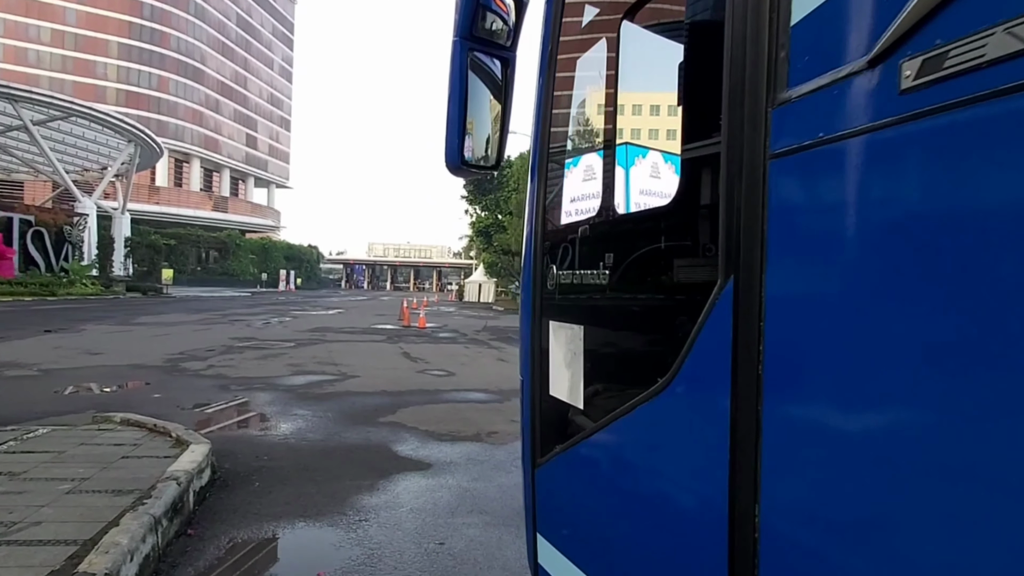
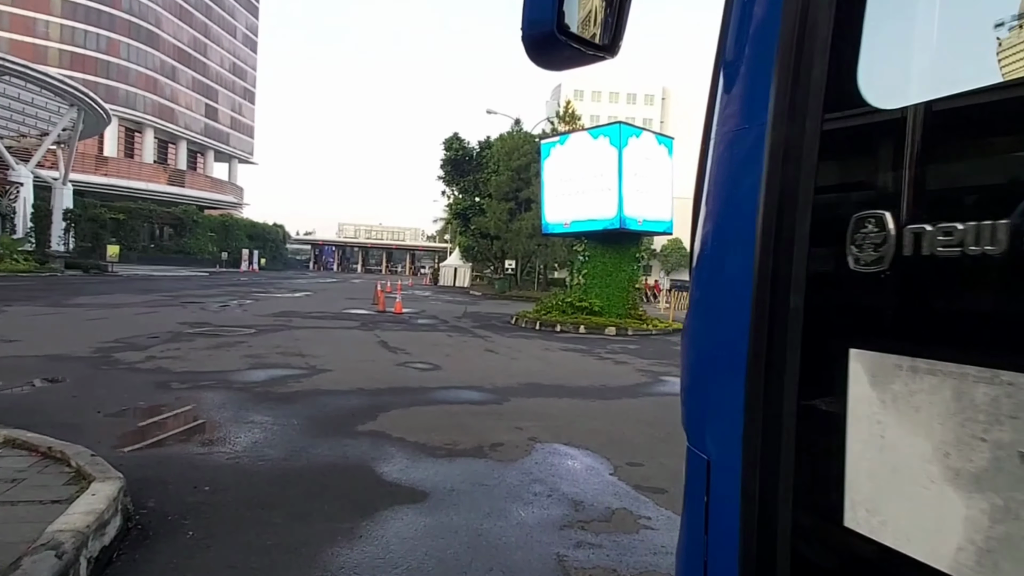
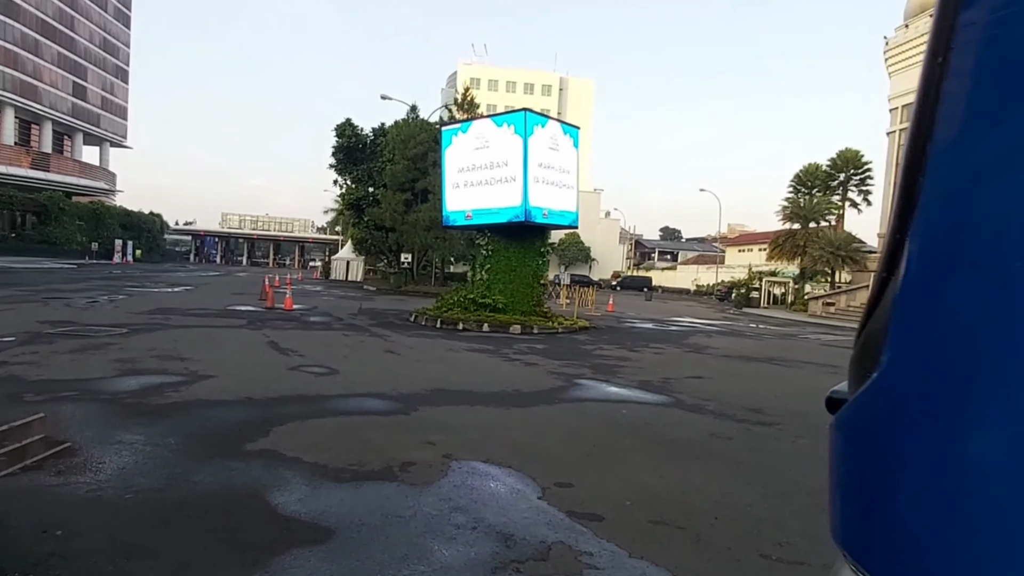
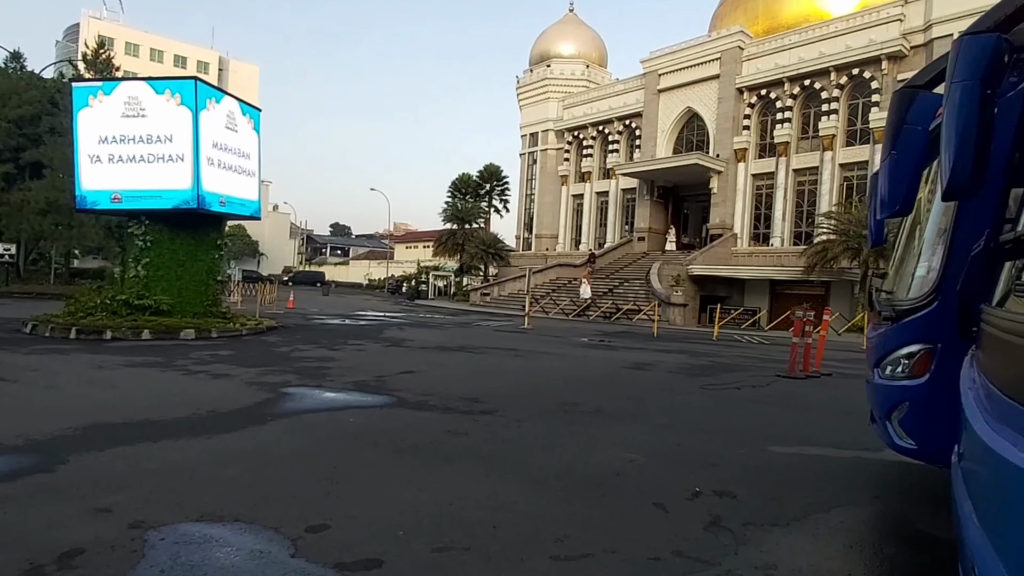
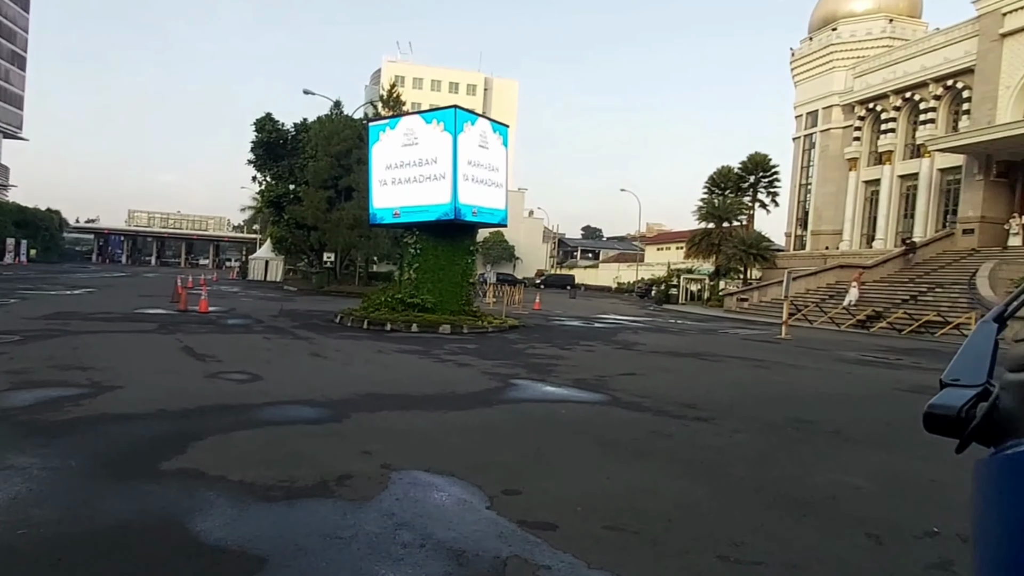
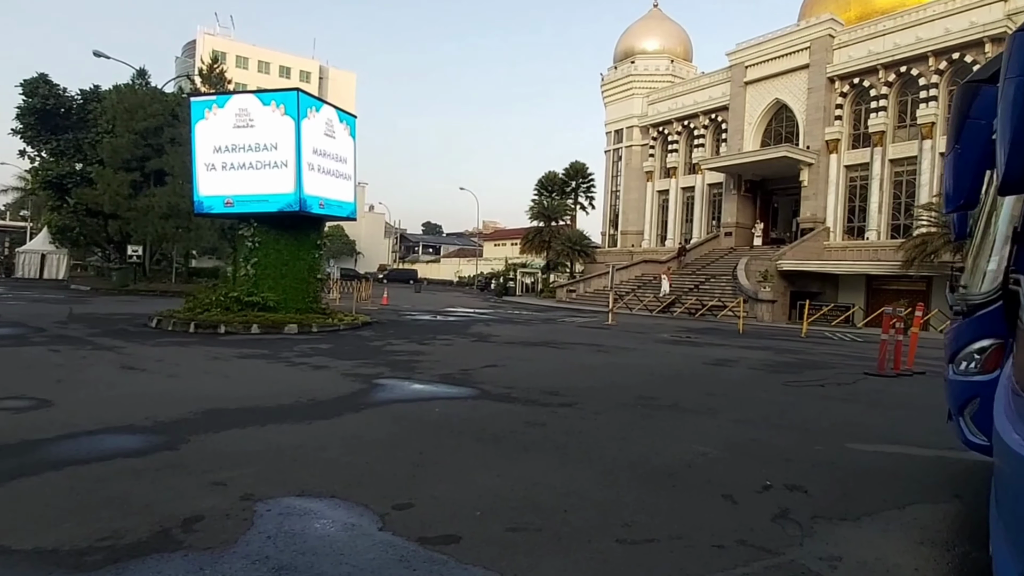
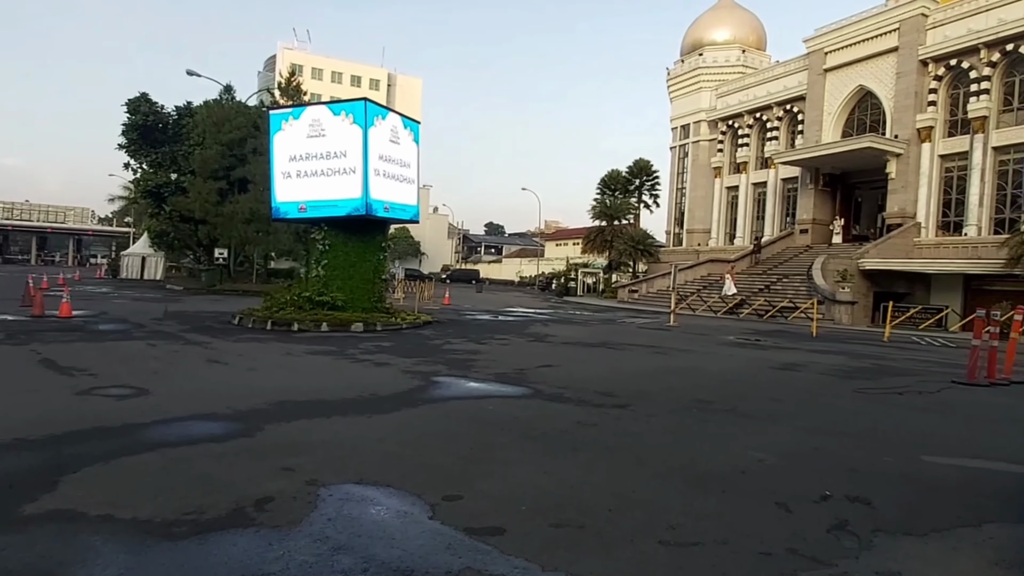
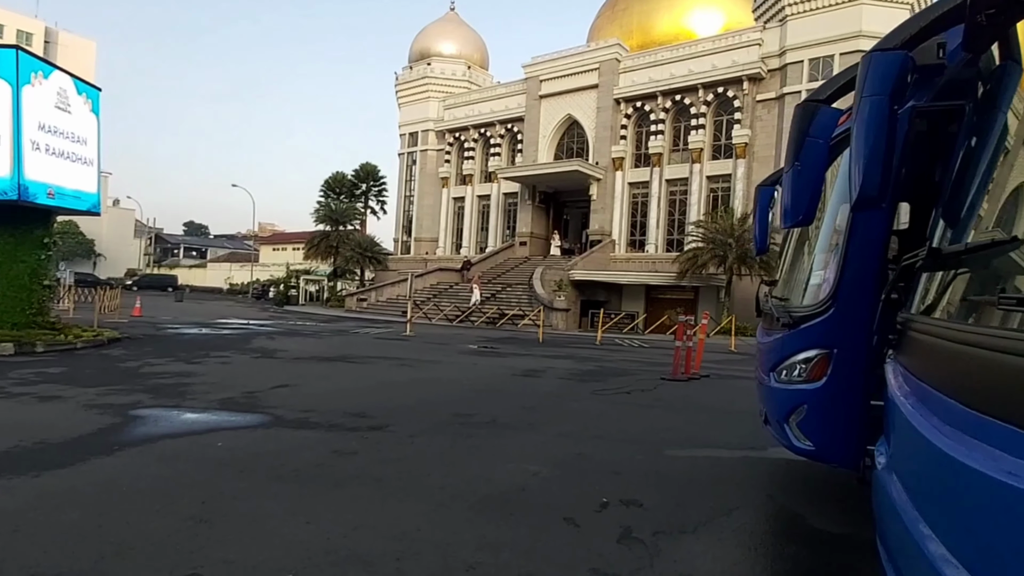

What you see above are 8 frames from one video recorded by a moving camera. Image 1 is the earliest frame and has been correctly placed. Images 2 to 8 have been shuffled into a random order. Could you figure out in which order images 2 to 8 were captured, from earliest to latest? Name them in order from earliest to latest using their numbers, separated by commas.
2, 3, 5, 7, 6, 4, 8
